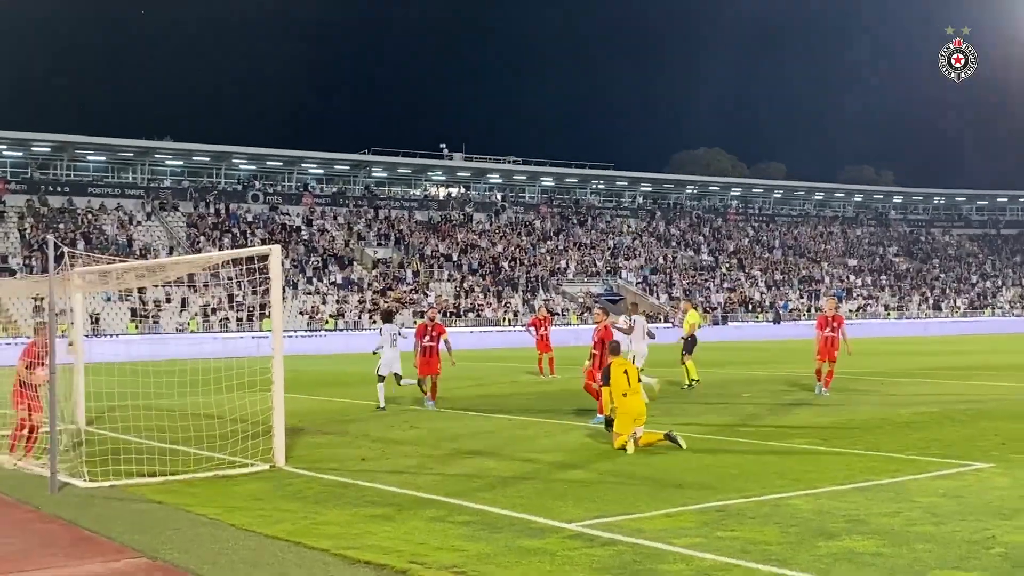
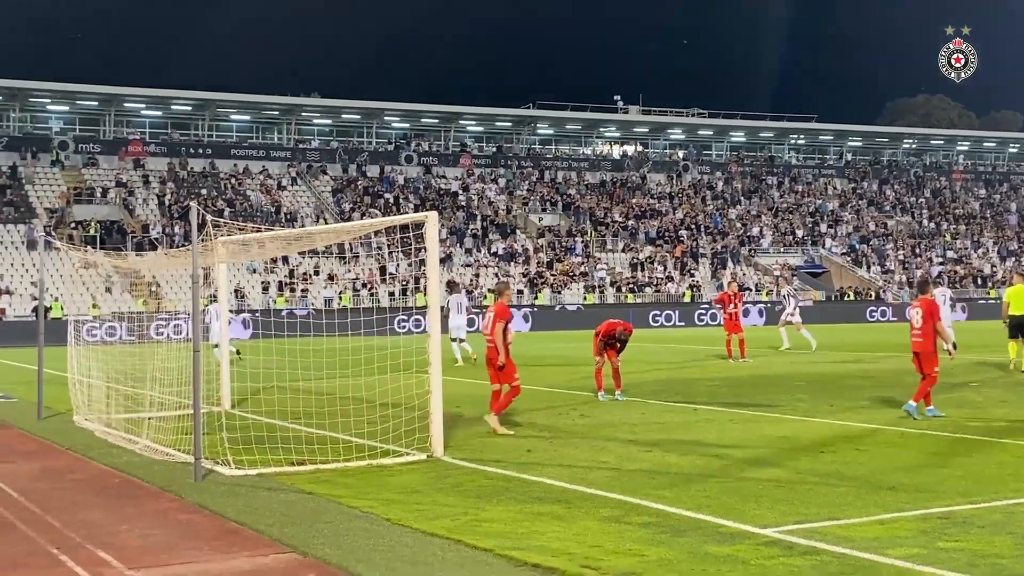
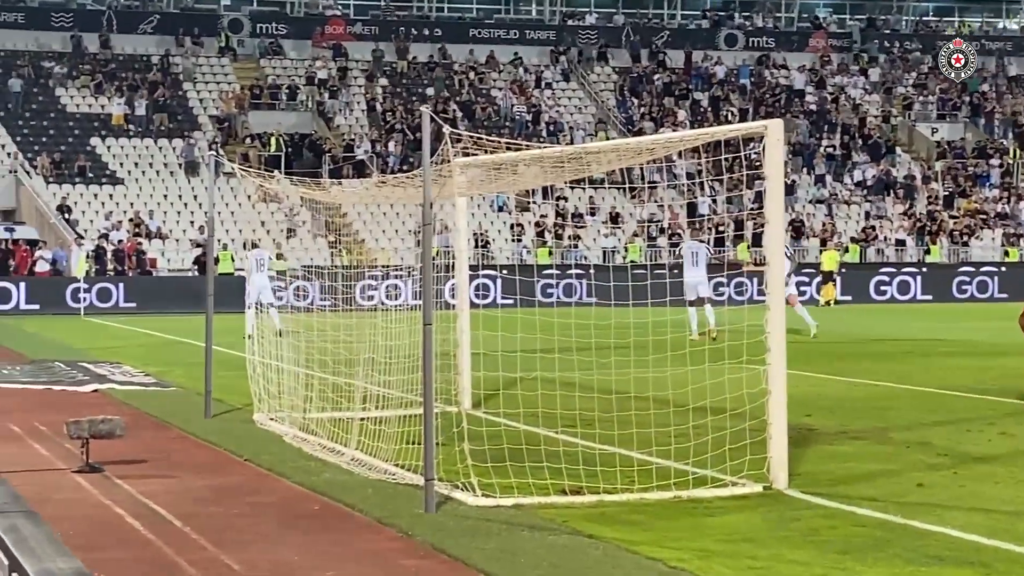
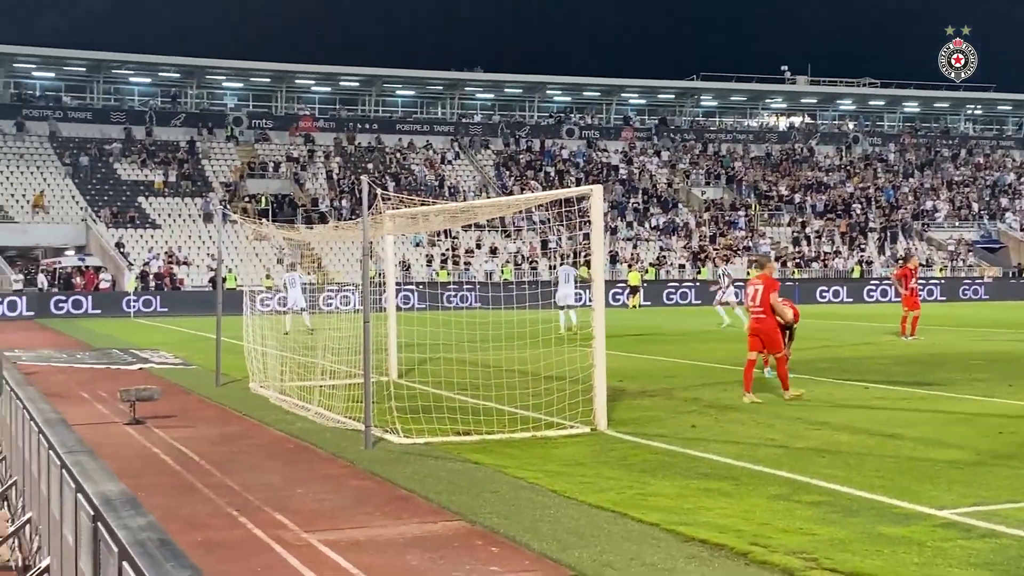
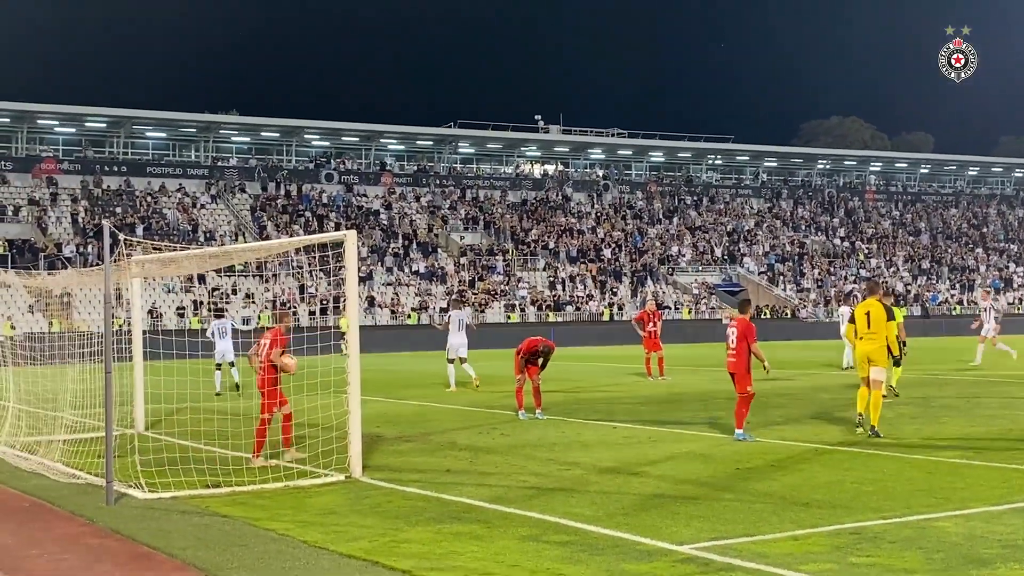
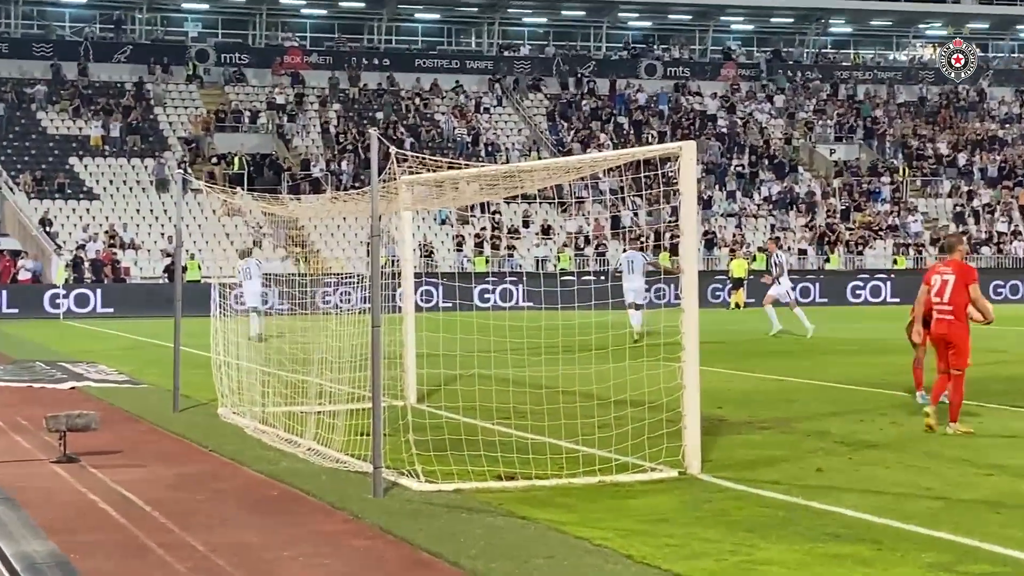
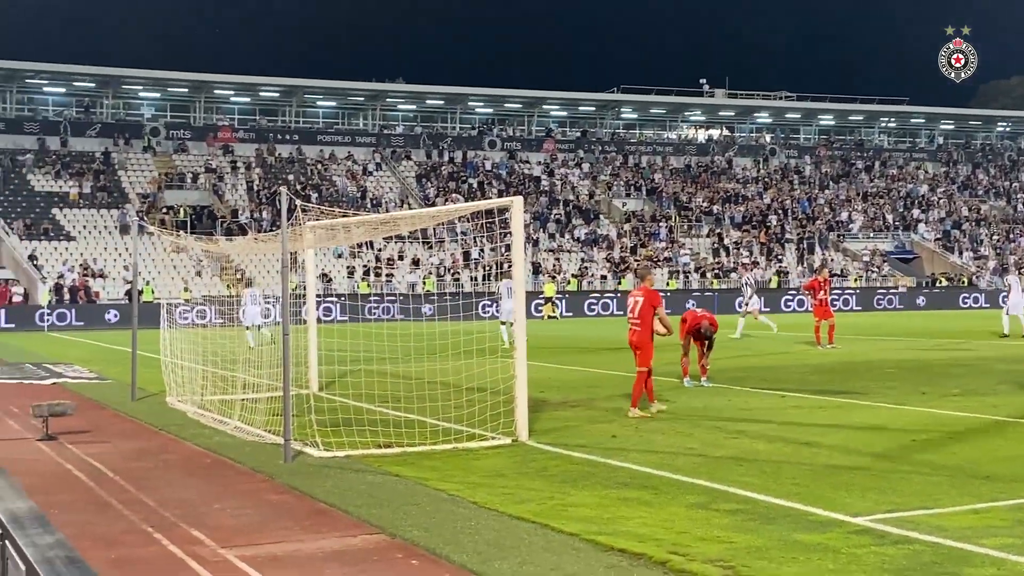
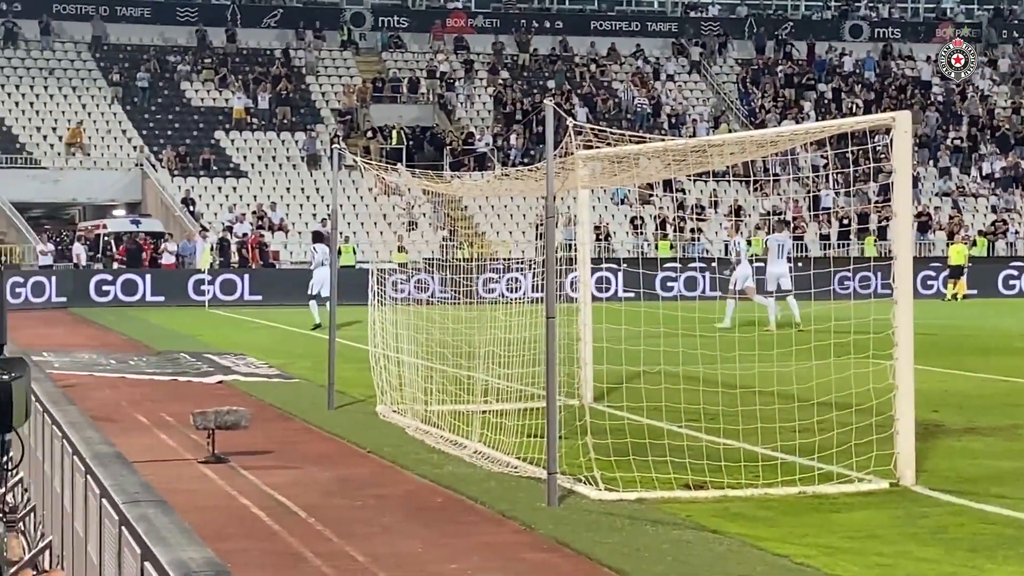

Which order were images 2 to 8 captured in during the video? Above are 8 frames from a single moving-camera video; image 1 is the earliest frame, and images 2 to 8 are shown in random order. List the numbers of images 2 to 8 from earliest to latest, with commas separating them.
5, 2, 7, 4, 6, 3, 8
